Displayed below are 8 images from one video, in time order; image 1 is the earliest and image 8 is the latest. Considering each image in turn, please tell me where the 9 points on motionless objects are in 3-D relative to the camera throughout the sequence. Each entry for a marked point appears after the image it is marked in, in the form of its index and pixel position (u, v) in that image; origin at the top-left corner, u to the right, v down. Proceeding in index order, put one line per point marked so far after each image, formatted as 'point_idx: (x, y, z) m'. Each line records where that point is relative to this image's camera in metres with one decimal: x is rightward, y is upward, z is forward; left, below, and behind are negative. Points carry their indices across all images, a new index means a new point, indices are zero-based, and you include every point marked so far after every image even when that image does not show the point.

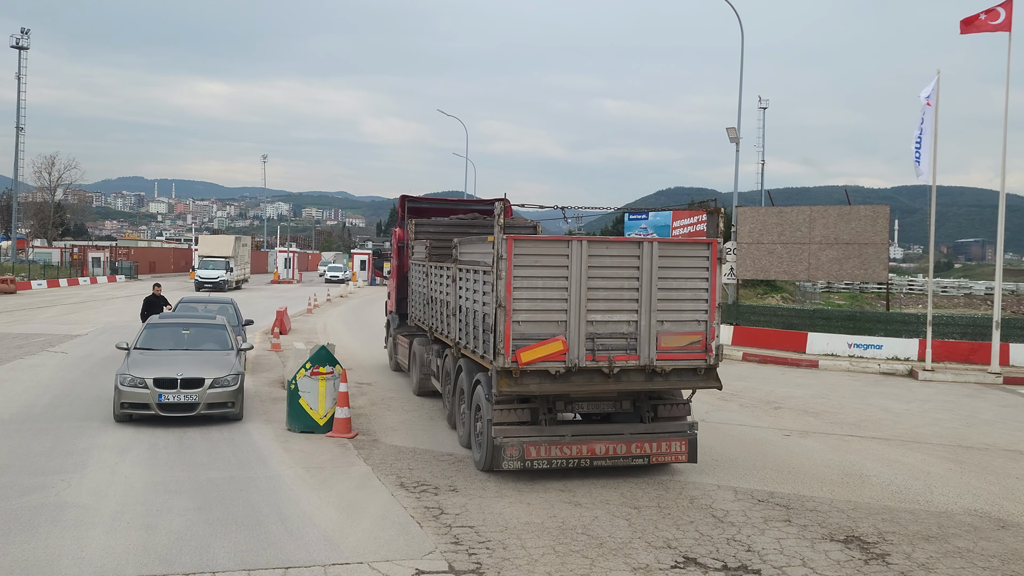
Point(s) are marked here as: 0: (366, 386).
0: (-2.9, -1.9, +14.9) m
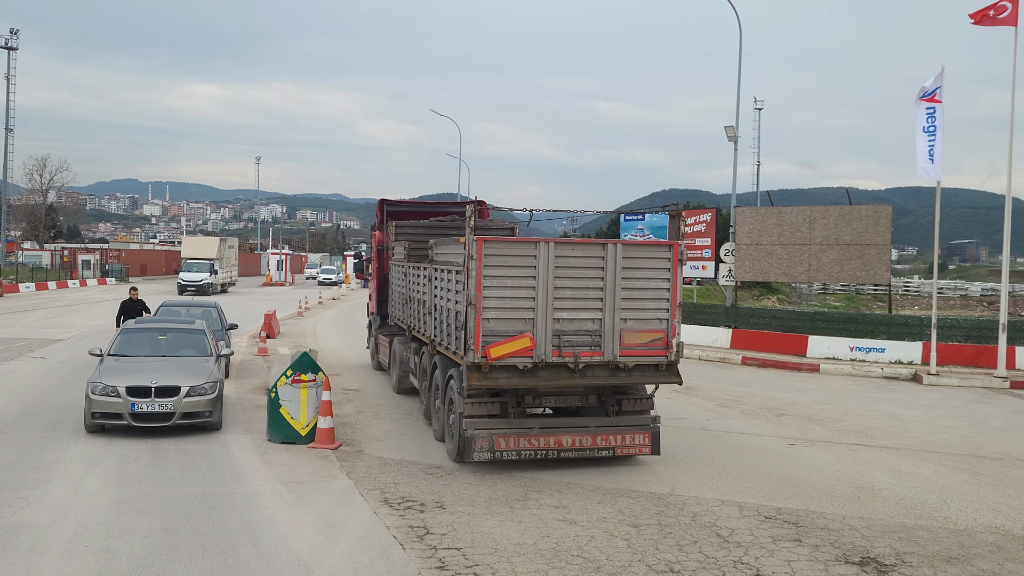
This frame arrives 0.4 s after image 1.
0: (-3.0, -2.0, +14.4) m
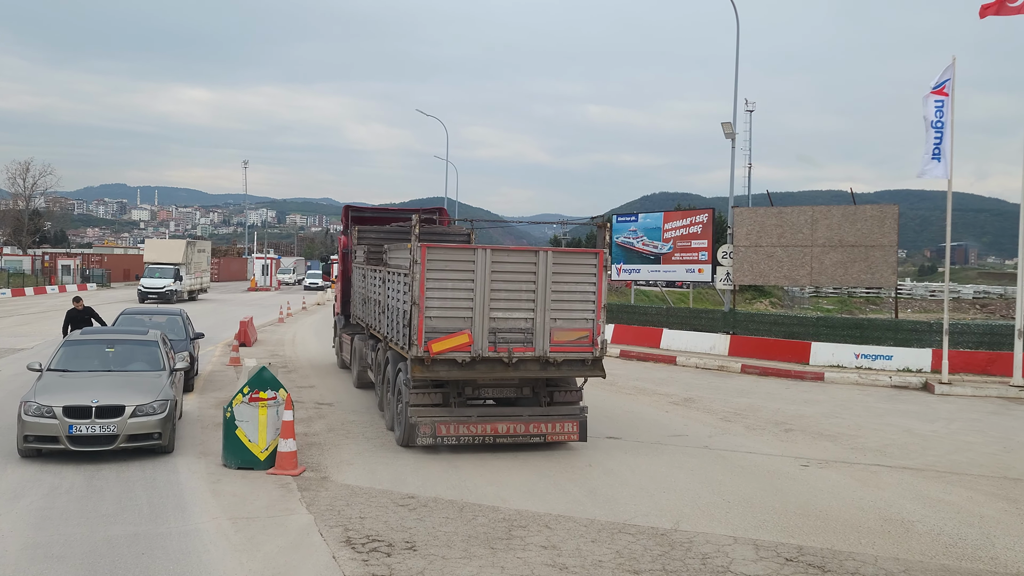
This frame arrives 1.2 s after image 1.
0: (-3.3, -2.1, +13.3) m
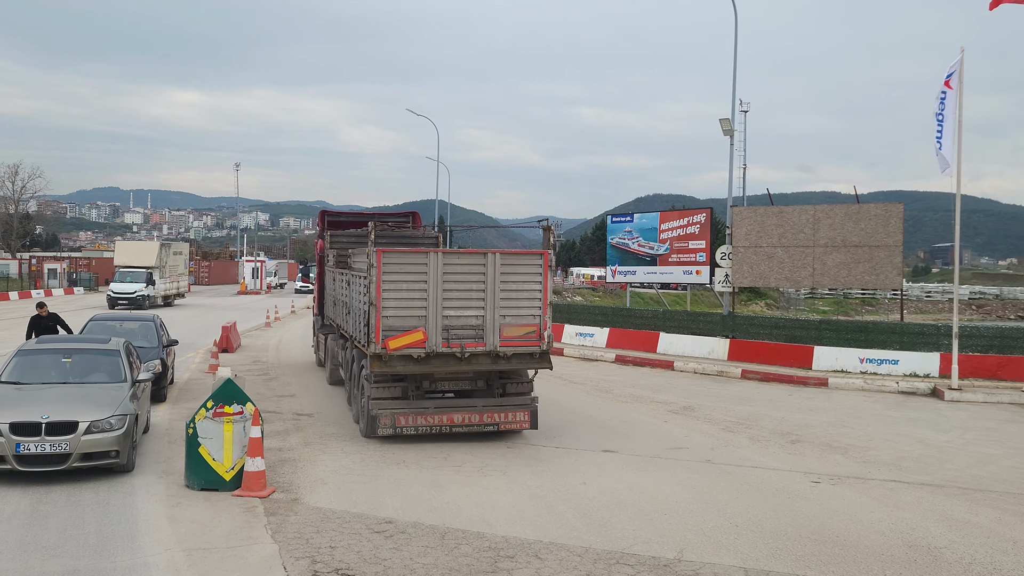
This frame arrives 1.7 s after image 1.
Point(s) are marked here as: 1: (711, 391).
0: (-3.4, -2.1, +12.6) m
1: (+4.1, -2.1, +15.7) m
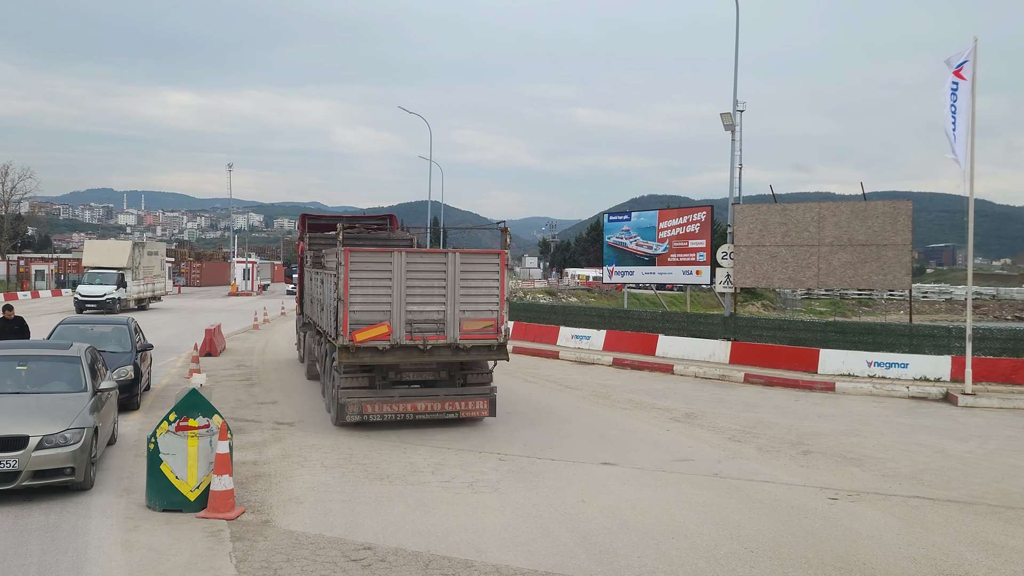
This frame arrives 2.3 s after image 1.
0: (-3.5, -2.2, +11.9) m
1: (+4.0, -2.1, +15.0) m
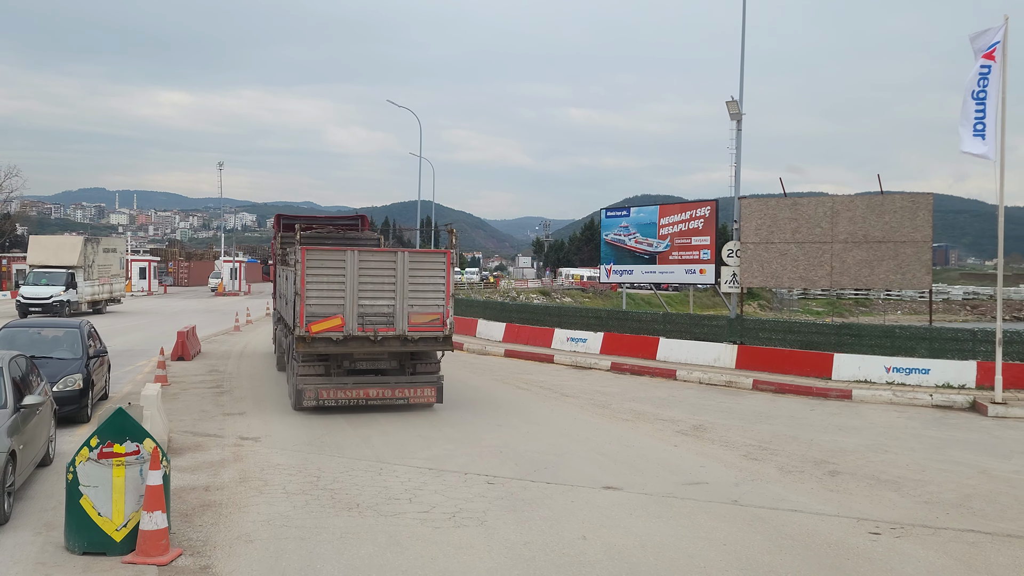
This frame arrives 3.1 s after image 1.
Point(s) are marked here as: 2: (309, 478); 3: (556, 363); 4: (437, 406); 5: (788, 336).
0: (-3.7, -2.1, +10.6) m
1: (+3.8, -2.1, +13.9) m
2: (-2.3, -2.2, +8.6) m
3: (+1.1, -1.9, +19.1) m
4: (-1.3, -2.1, +13.6) m
5: (+6.0, -1.0, +16.6) m
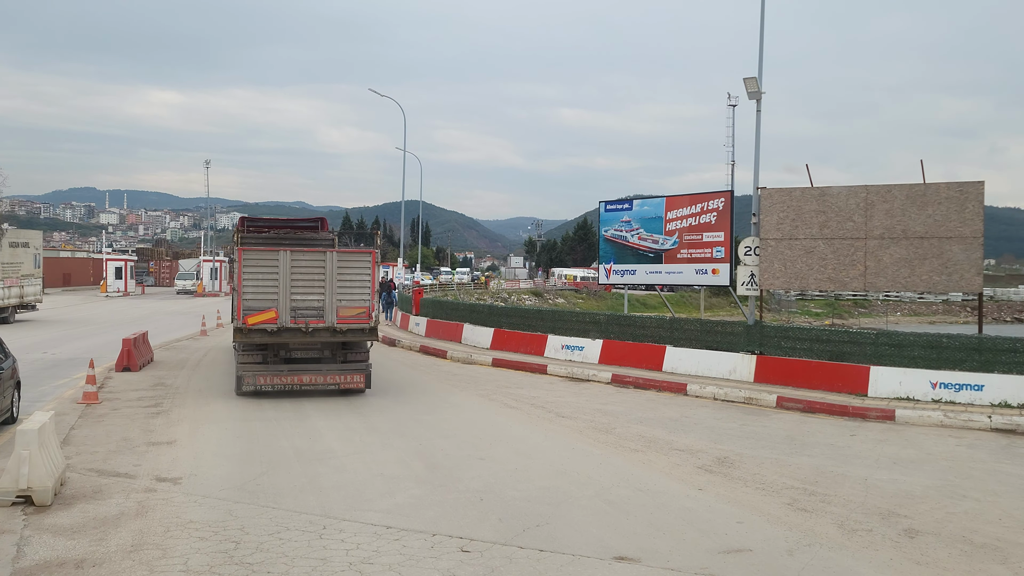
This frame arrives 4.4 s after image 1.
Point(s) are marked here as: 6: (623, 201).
0: (-3.8, -2.2, +8.5) m
1: (+3.6, -2.2, +11.8) m
2: (-2.4, -2.2, +6.5) m
3: (+0.9, -1.9, +17.0) m
4: (-1.6, -2.1, +11.4) m
5: (+5.8, -1.1, +14.6) m
6: (+2.9, +2.2, +19.8) m
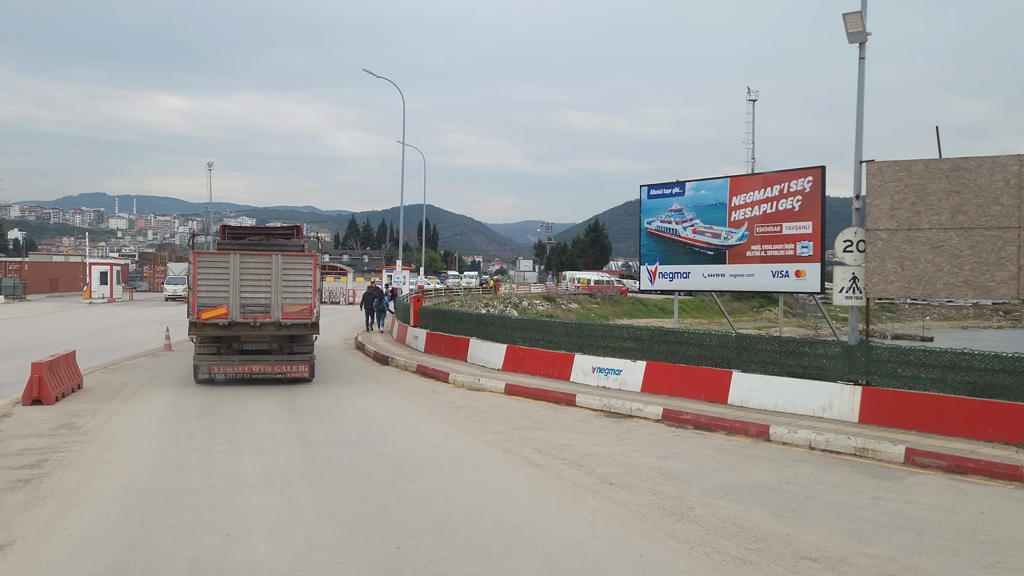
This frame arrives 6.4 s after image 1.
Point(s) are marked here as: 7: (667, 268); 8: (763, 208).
0: (-3.6, -2.3, +4.7) m
1: (+3.9, -2.3, +8.0) m
2: (-2.2, -2.3, +2.7) m
3: (+1.2, -2.1, +13.2) m
4: (-1.3, -2.2, +7.7) m
5: (+6.1, -1.2, +10.7) m
6: (+3.2, +2.1, +16.0) m
7: (+3.1, +0.4, +16.0) m
8: (+4.5, +1.4, +14.3) m
